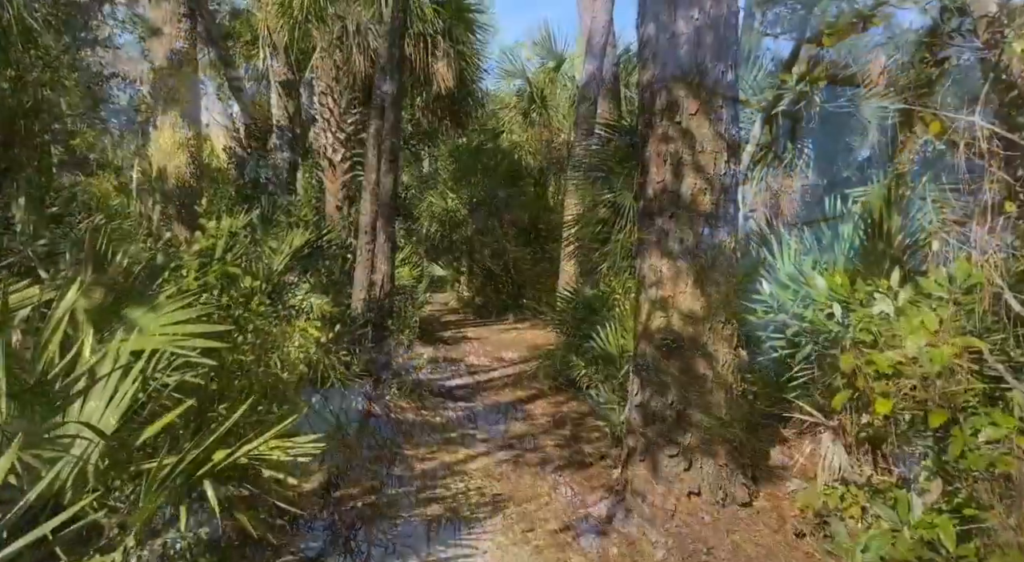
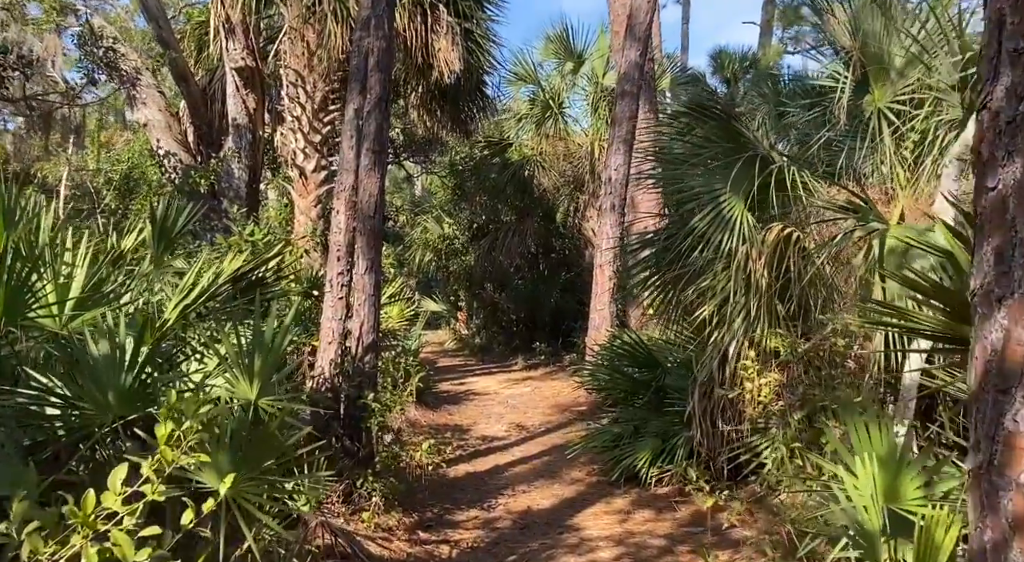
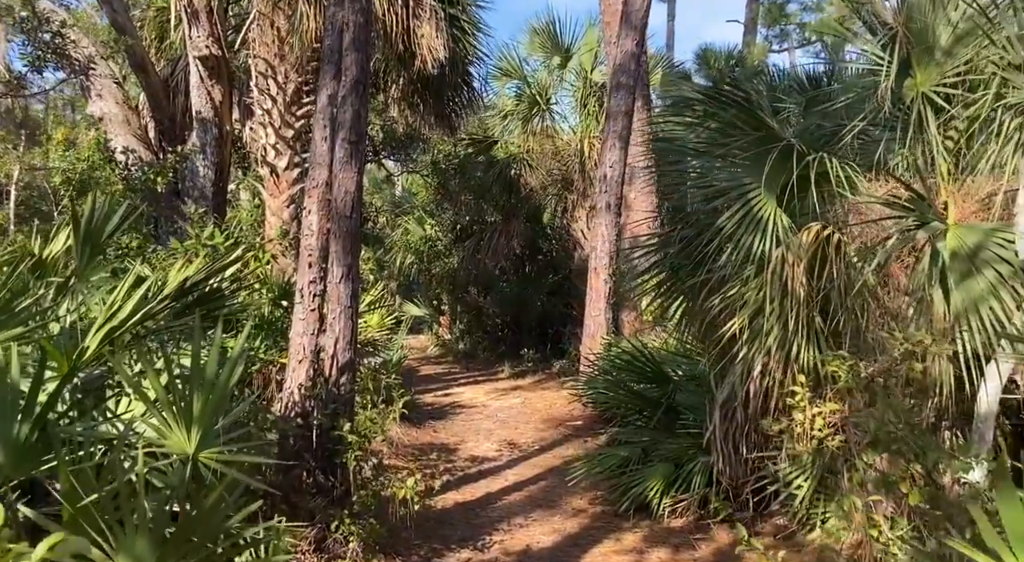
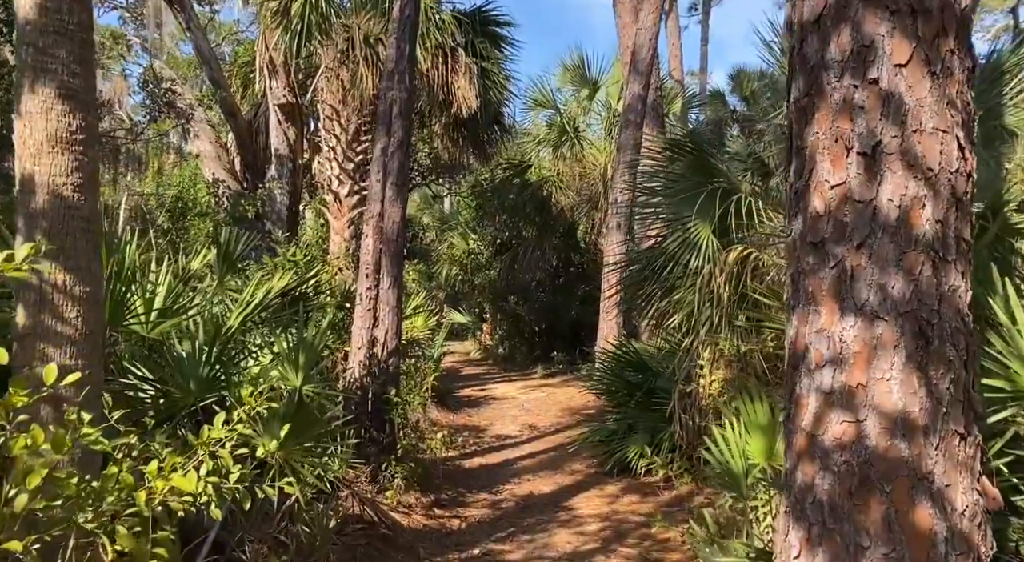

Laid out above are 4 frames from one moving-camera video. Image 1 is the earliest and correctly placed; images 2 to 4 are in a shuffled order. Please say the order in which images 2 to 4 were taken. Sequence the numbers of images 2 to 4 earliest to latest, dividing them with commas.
4, 2, 3
